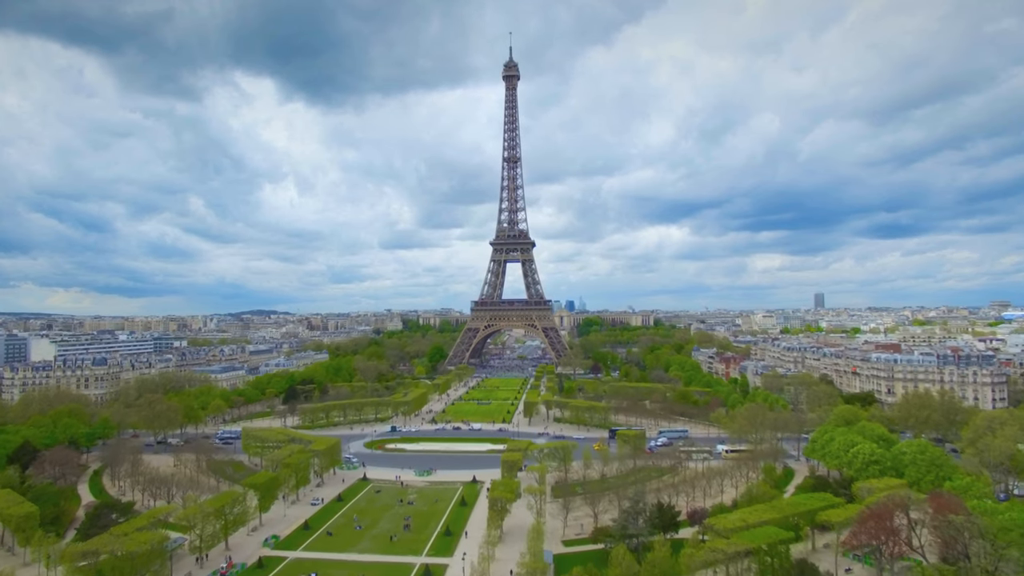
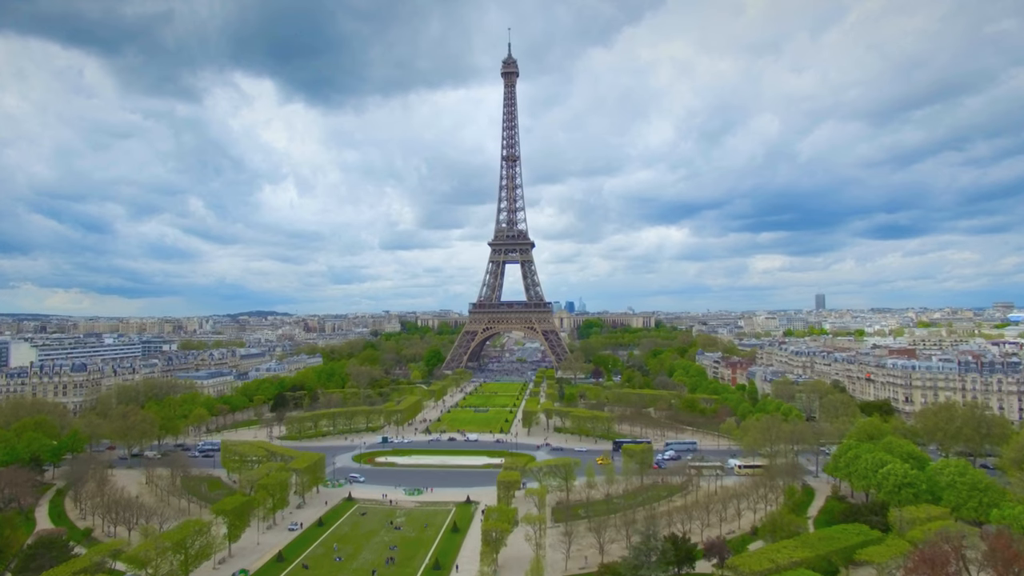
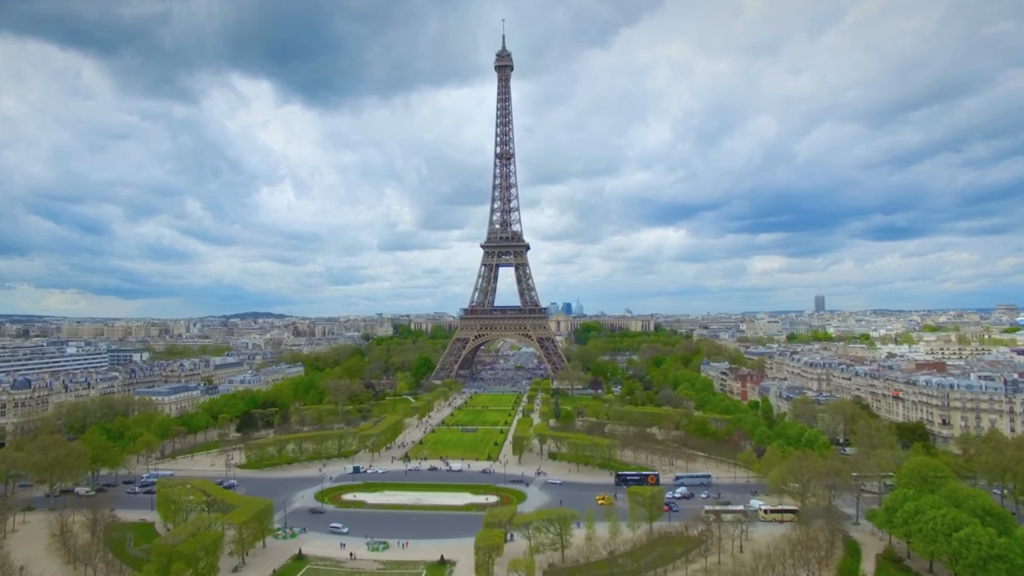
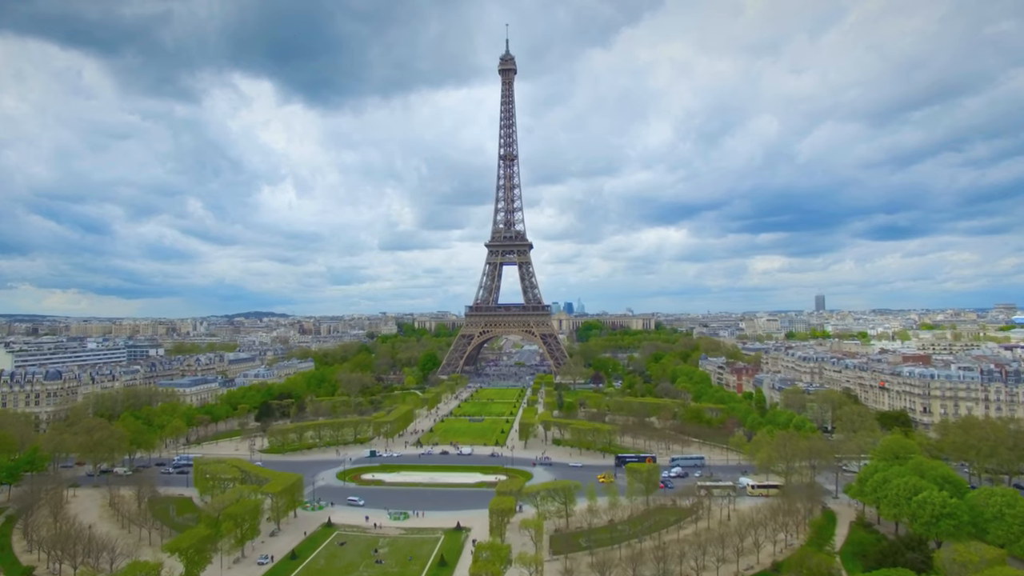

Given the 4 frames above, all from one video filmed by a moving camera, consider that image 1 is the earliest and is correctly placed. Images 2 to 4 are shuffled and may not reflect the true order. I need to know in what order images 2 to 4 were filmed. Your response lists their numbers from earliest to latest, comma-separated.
2, 4, 3
